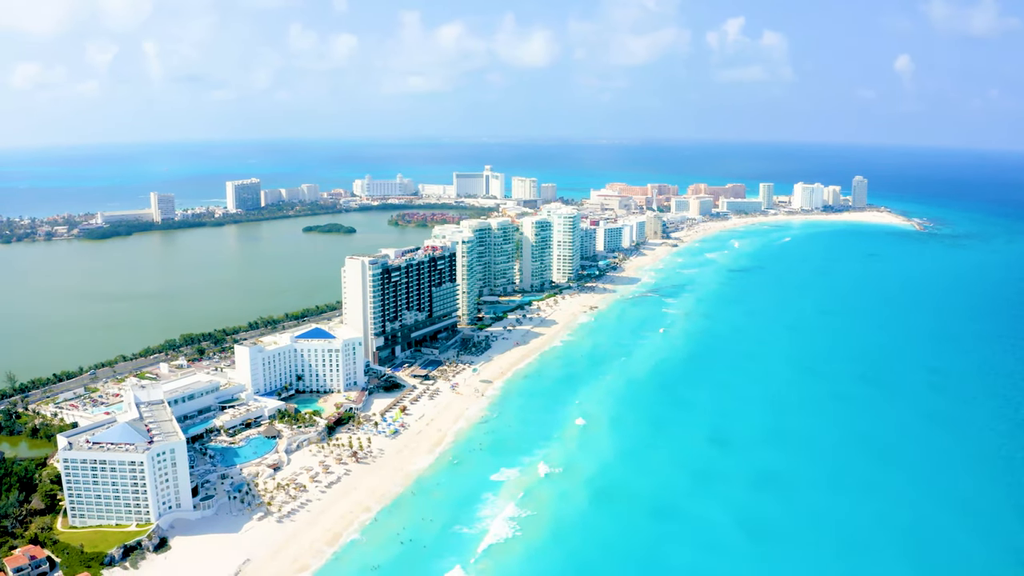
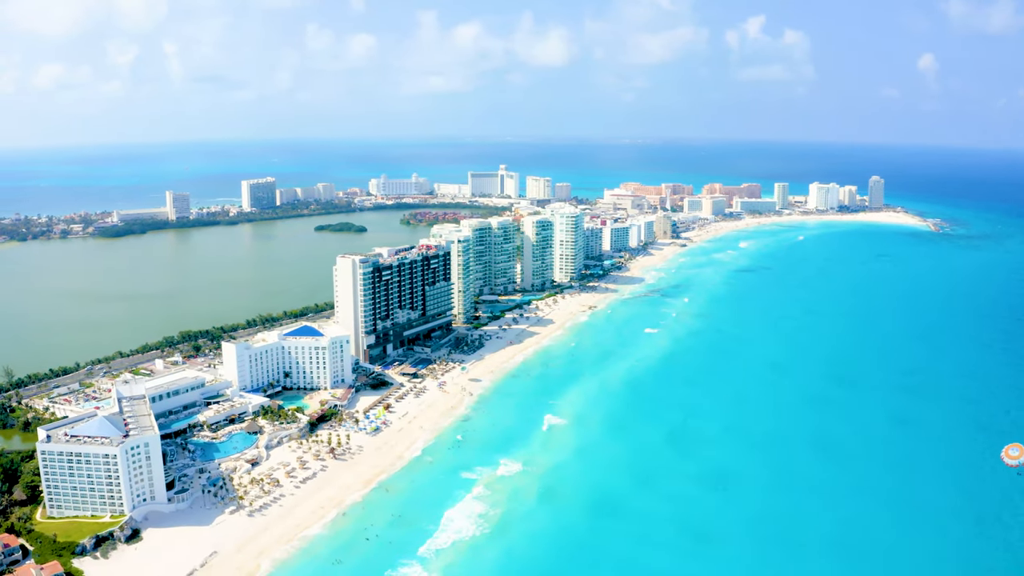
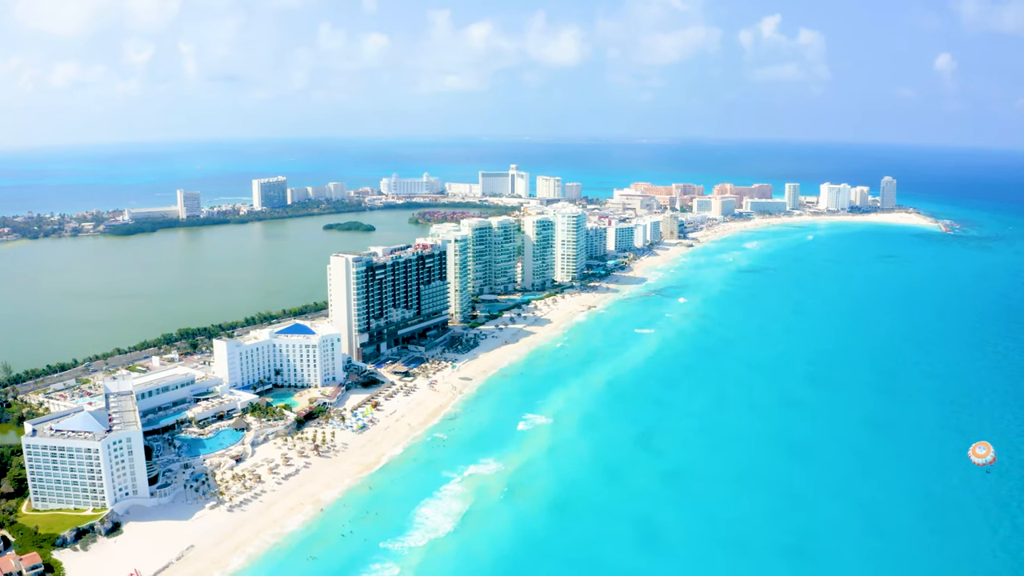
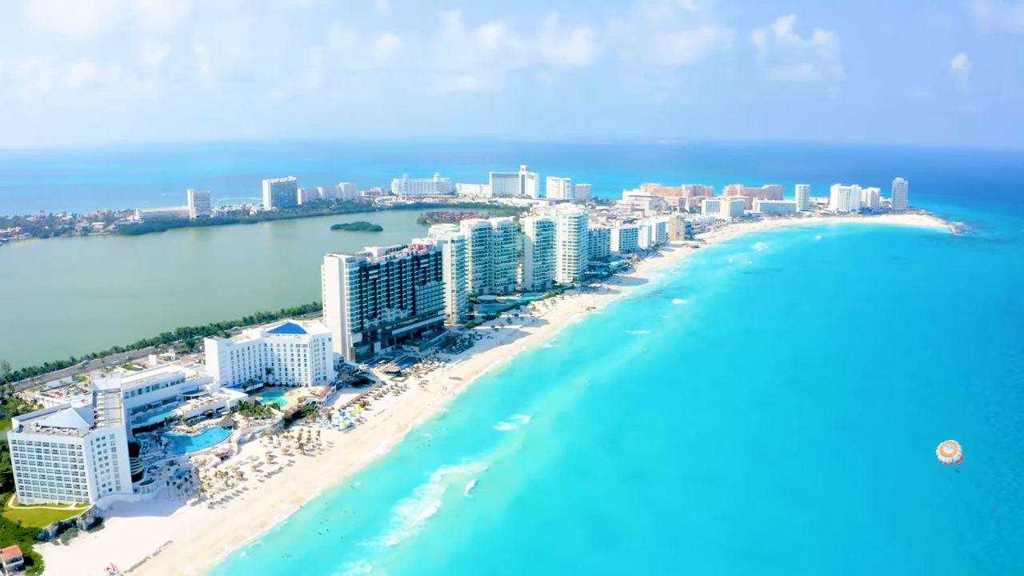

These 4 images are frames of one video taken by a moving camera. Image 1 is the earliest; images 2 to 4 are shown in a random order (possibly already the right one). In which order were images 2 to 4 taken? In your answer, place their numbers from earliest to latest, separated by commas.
2, 3, 4
